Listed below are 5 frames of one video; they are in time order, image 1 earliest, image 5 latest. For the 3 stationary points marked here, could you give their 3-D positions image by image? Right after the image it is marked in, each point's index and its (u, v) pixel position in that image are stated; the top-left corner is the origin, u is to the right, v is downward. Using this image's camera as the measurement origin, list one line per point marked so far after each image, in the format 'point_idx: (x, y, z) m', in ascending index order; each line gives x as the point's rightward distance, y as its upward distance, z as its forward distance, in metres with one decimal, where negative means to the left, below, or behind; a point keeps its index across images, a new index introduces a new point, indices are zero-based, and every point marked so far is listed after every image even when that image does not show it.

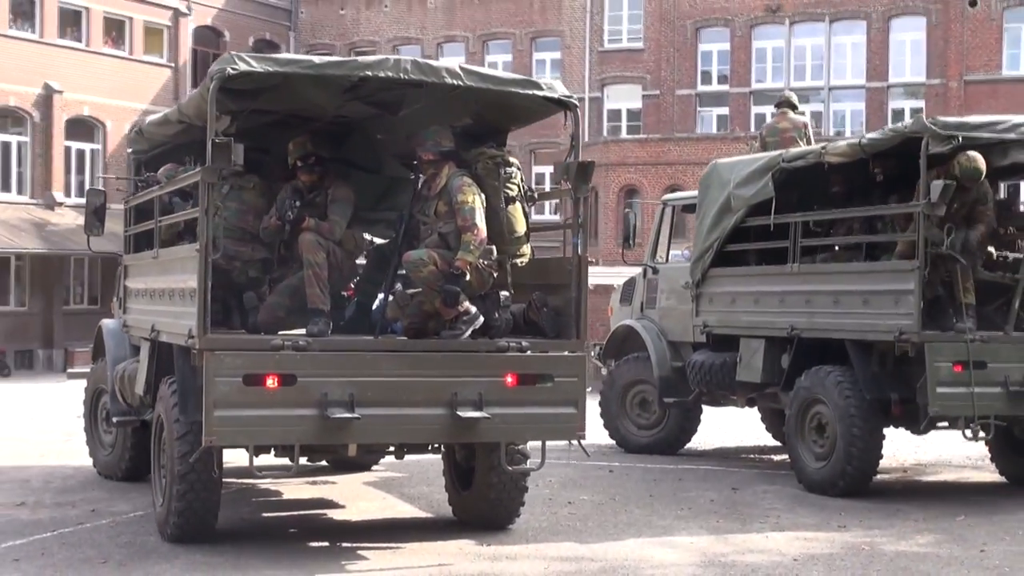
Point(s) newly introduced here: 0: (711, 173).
0: (+1.7, +1.1, +11.0) m
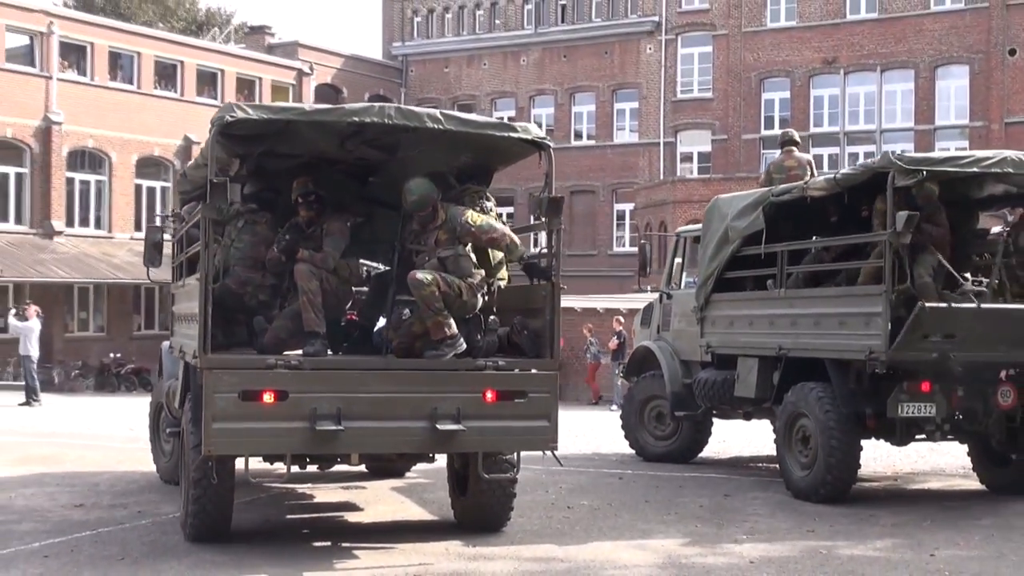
0: (+1.9, +0.8, +11.7) m
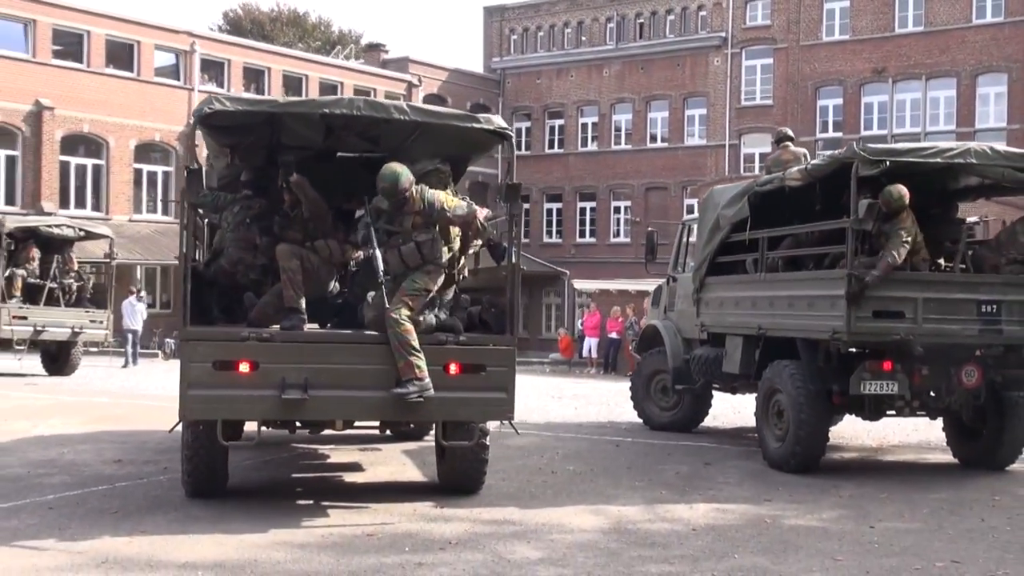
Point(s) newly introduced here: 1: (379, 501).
0: (+1.9, +0.9, +12.1) m
1: (-1.1, -1.8, +10.4) m
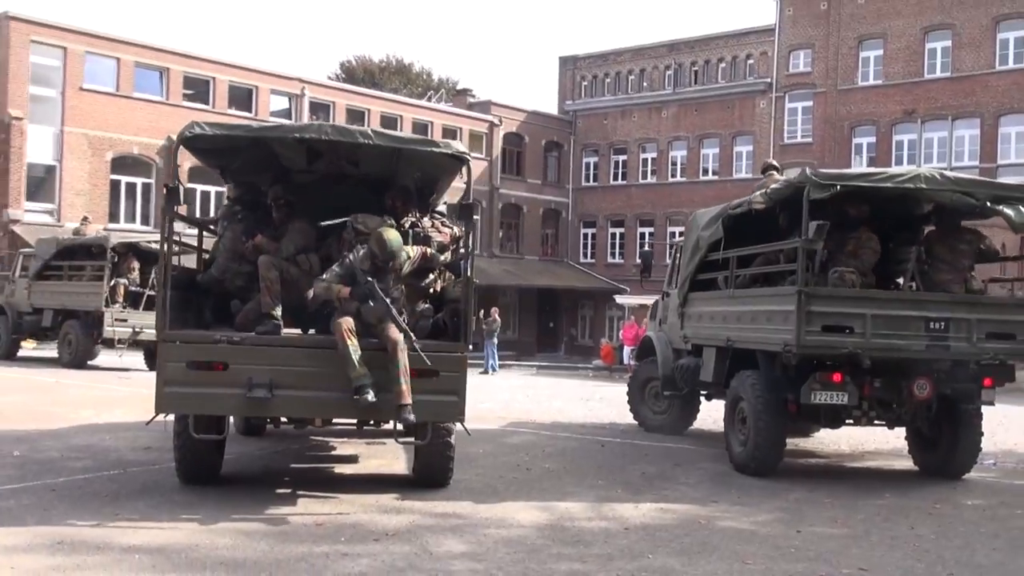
0: (+1.8, +0.7, +12.4) m
1: (-1.5, -1.9, +10.9) m
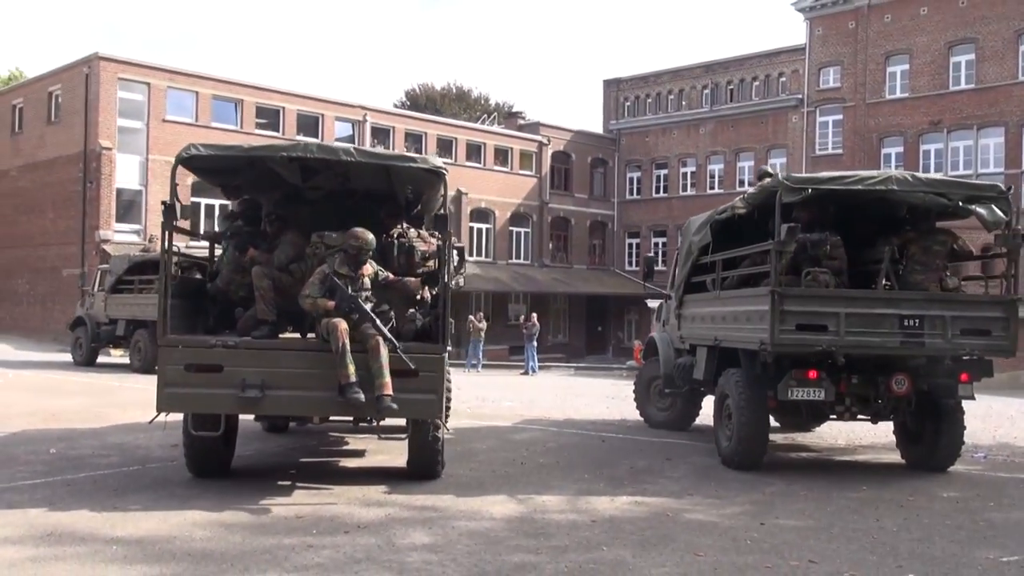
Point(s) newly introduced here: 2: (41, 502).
0: (+1.8, +0.6, +12.5) m
1: (-1.6, -1.9, +11.3) m
2: (-4.2, -1.9, +10.7) m
